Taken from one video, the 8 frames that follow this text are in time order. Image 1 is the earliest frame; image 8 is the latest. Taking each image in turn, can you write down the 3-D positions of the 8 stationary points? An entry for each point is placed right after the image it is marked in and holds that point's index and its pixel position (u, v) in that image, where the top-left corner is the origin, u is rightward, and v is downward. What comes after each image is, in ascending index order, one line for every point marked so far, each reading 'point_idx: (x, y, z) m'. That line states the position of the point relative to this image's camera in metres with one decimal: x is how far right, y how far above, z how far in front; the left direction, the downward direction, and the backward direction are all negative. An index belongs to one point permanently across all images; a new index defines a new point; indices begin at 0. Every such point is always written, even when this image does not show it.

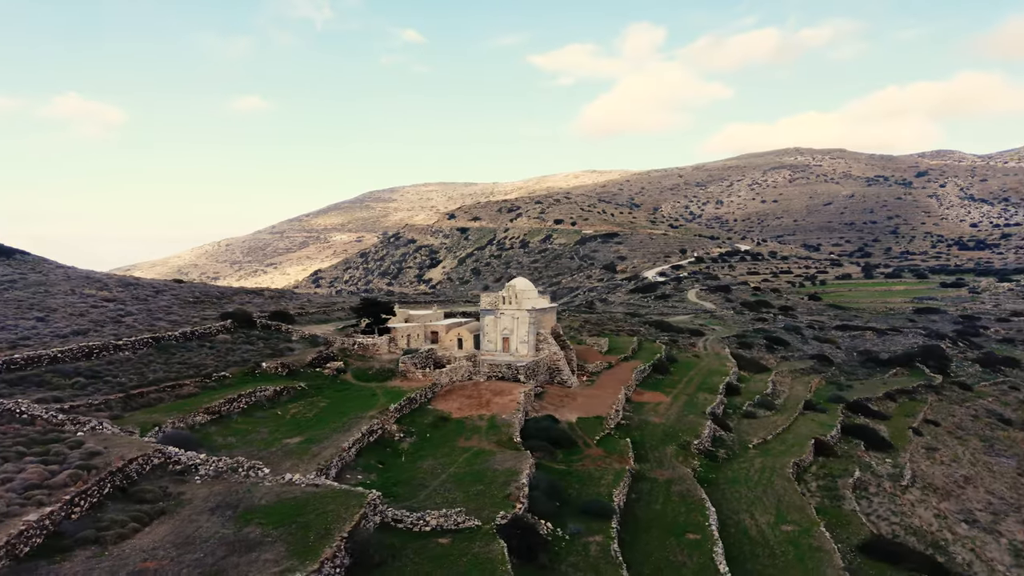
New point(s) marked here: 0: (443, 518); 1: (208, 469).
0: (-1.5, -5.0, +17.7) m
1: (-7.0, -4.2, +18.8) m
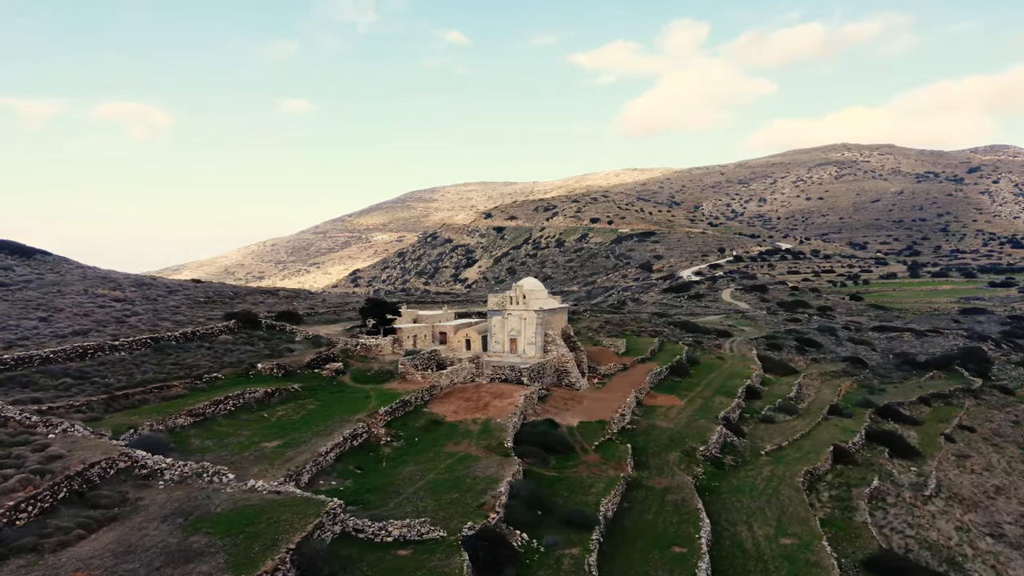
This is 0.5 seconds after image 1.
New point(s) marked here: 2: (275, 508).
0: (-2.2, -5.0, +17.0) m
1: (-7.7, -4.2, +18.4) m
2: (-4.8, -4.5, +16.5) m
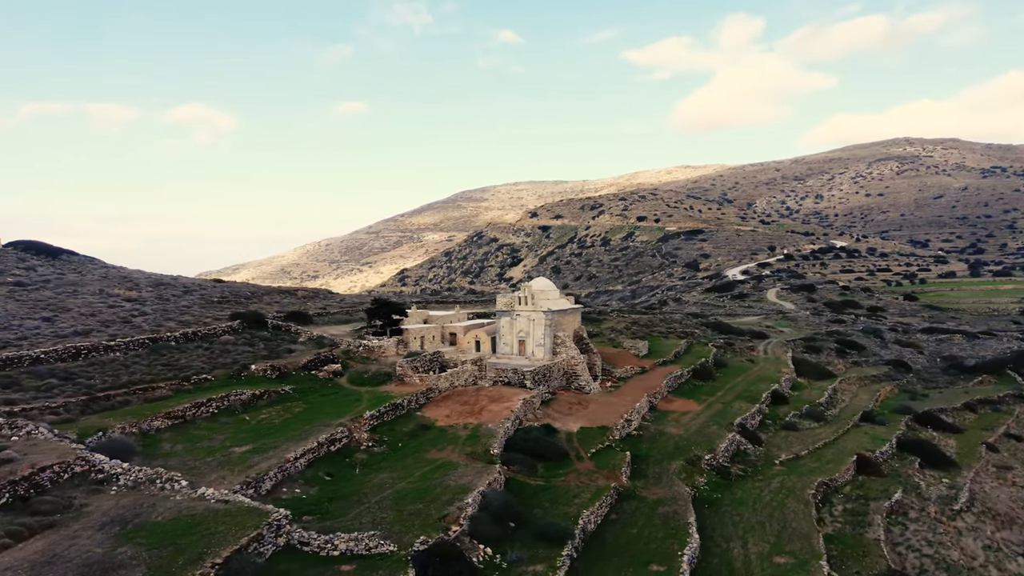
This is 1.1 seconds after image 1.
0: (-3.2, -5.1, +16.2) m
1: (-8.5, -4.2, +18.0) m
2: (-5.8, -4.5, +15.9) m
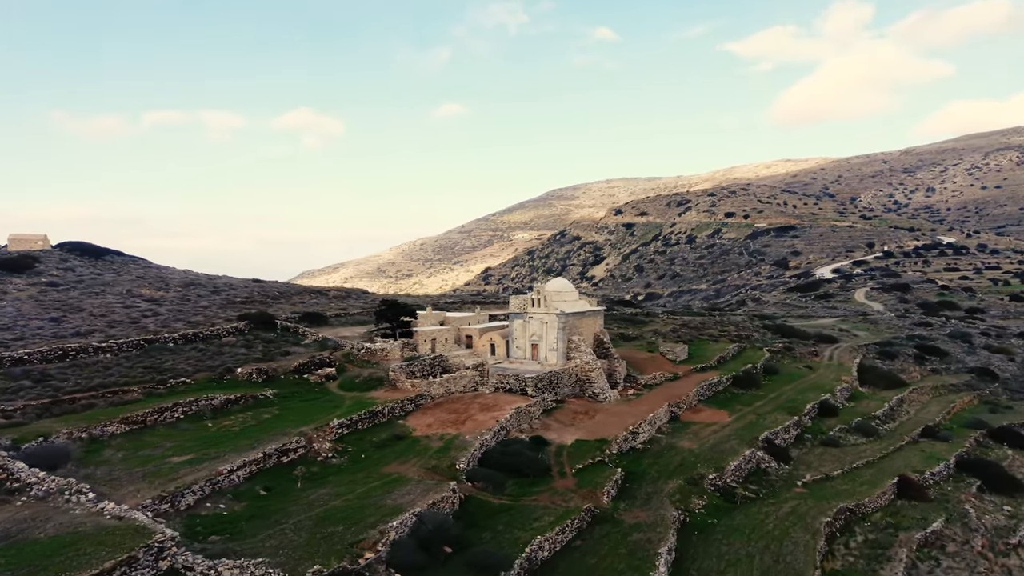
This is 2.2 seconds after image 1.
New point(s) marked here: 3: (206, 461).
0: (-5.0, -5.2, +15.0) m
1: (-10.1, -4.3, +17.3) m
2: (-7.6, -4.6, +14.9) m
3: (-7.5, -4.2, +20.0) m
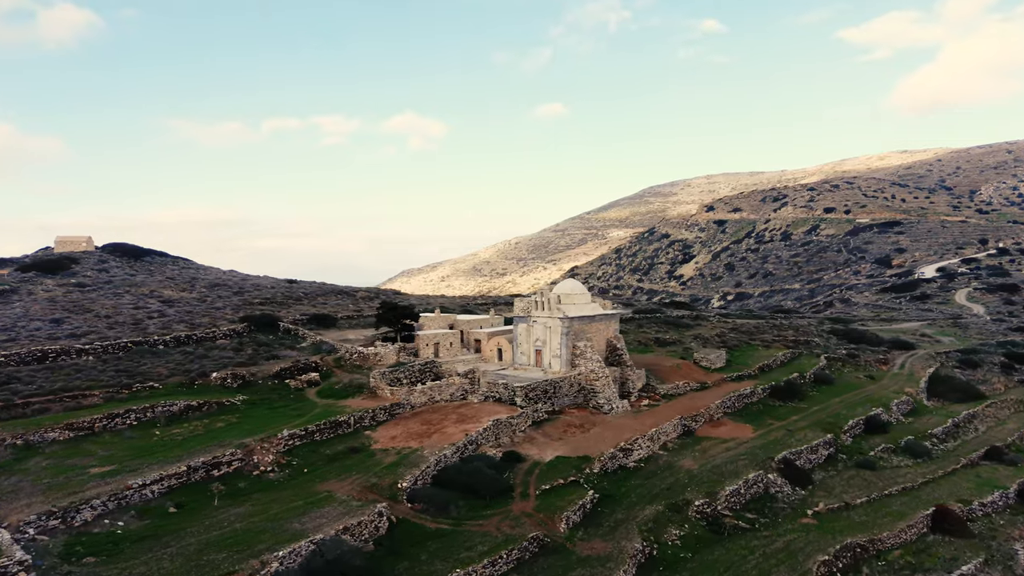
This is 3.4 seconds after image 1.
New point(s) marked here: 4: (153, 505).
0: (-7.2, -5.3, +13.7) m
1: (-12.0, -4.4, +16.7) m
2: (-9.9, -4.7, +14.0) m
3: (-9.1, -4.3, +19.1) m
4: (-8.1, -4.9, +18.4) m
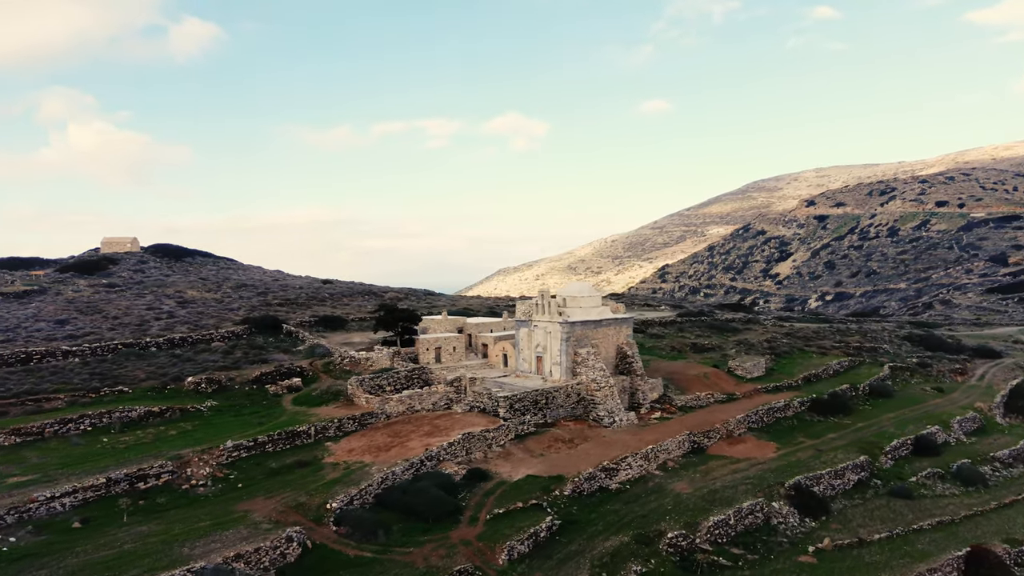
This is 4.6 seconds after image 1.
0: (-9.5, -5.4, +12.8) m
1: (-13.9, -4.5, +16.4) m
2: (-12.1, -4.8, +13.4) m
3: (-10.7, -4.4, +18.3) m
4: (-9.8, -5.0, +17.5) m
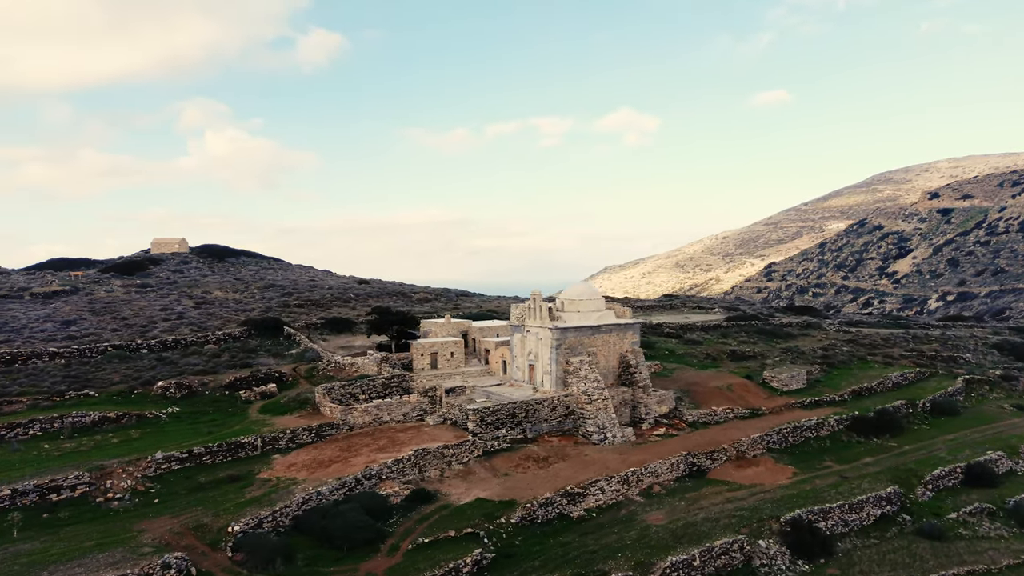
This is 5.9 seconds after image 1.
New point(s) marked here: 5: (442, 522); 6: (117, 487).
0: (-12.2, -5.5, +12.2) m
1: (-16.0, -4.6, +16.3) m
2: (-14.6, -4.9, +13.2) m
3: (-12.6, -4.5, +17.8) m
4: (-11.7, -5.1, +16.9) m
5: (-1.6, -5.6, +19.6) m
6: (-9.5, -4.7, +19.4) m
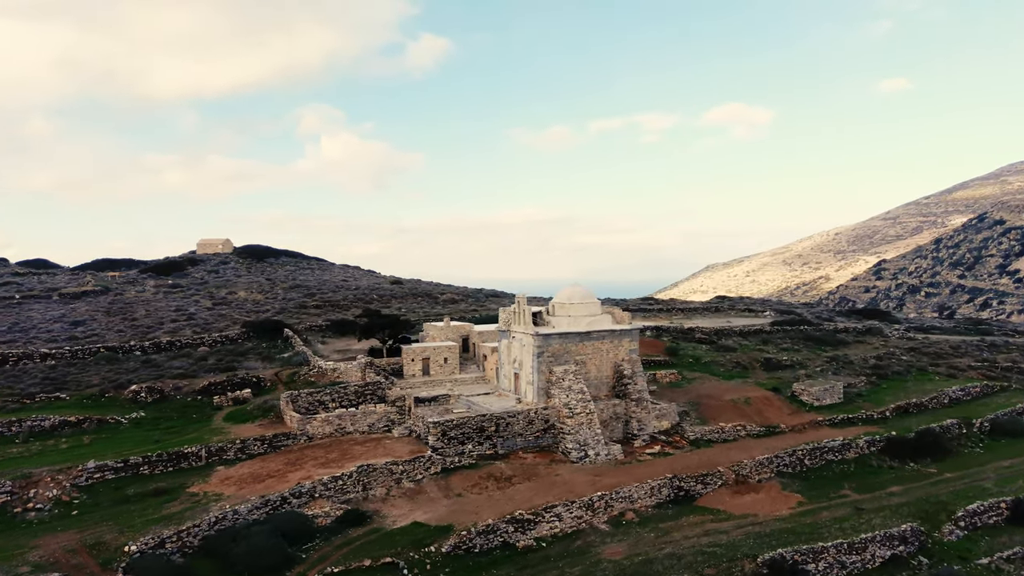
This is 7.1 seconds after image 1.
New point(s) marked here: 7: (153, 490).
0: (-14.6, -5.6, +12.0) m
1: (-17.8, -4.7, +16.6) m
2: (-16.9, -5.0, +13.3) m
3: (-14.2, -4.6, +17.6) m
4: (-13.5, -5.1, +16.6) m
5: (-3.1, -5.7, +17.9) m
6: (-10.9, -4.8, +18.8) m
7: (-8.6, -4.9, +19.6) m
